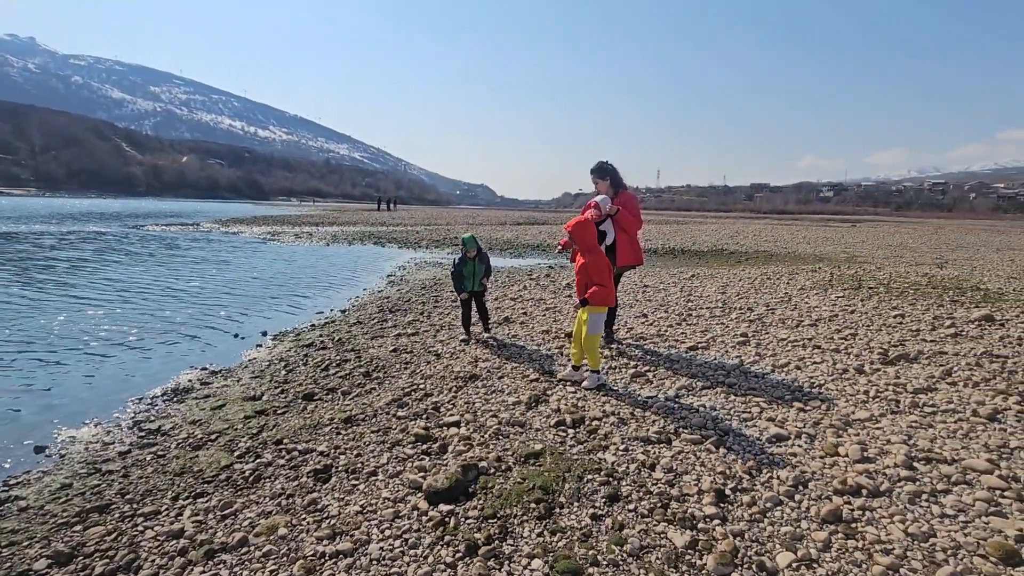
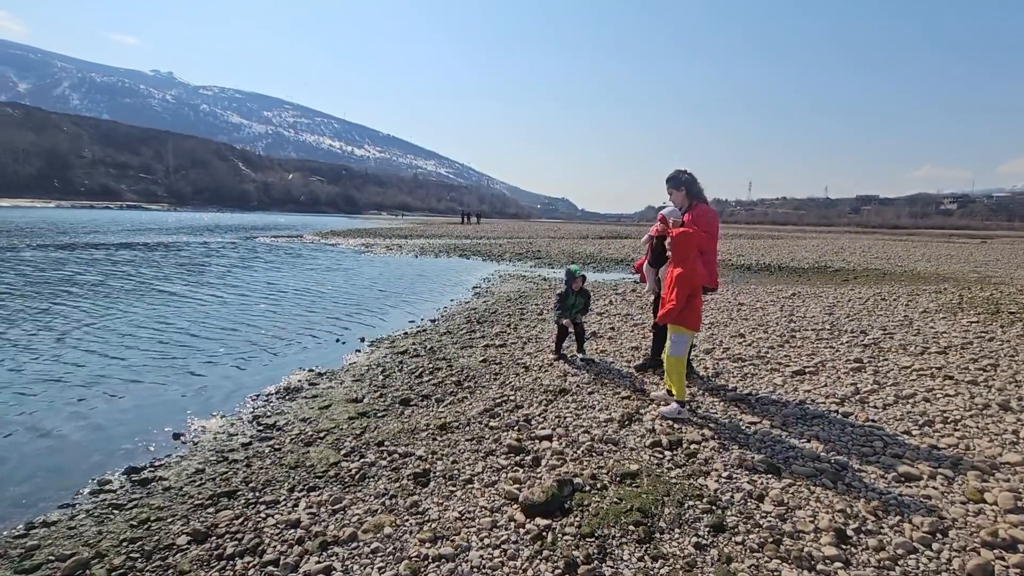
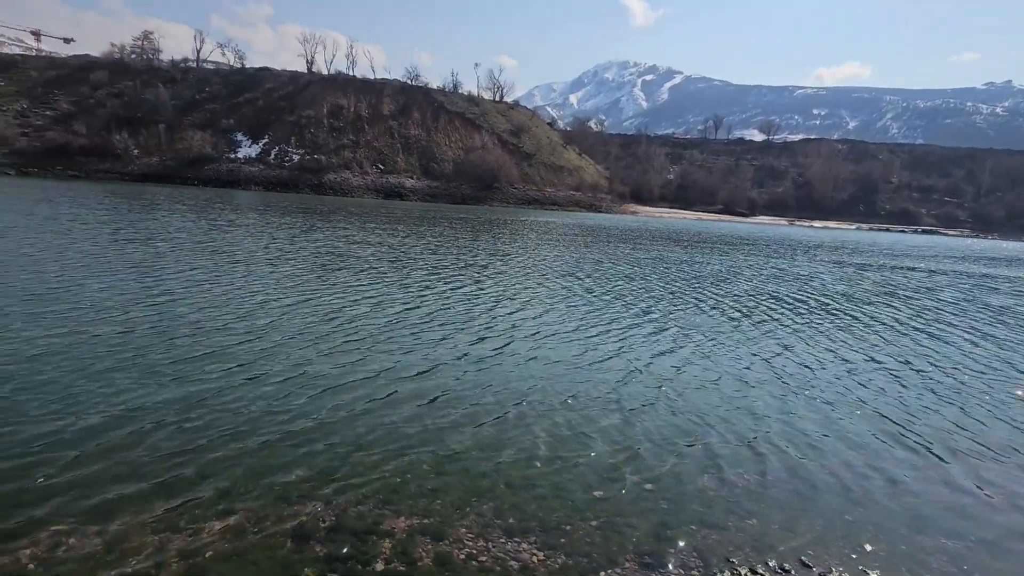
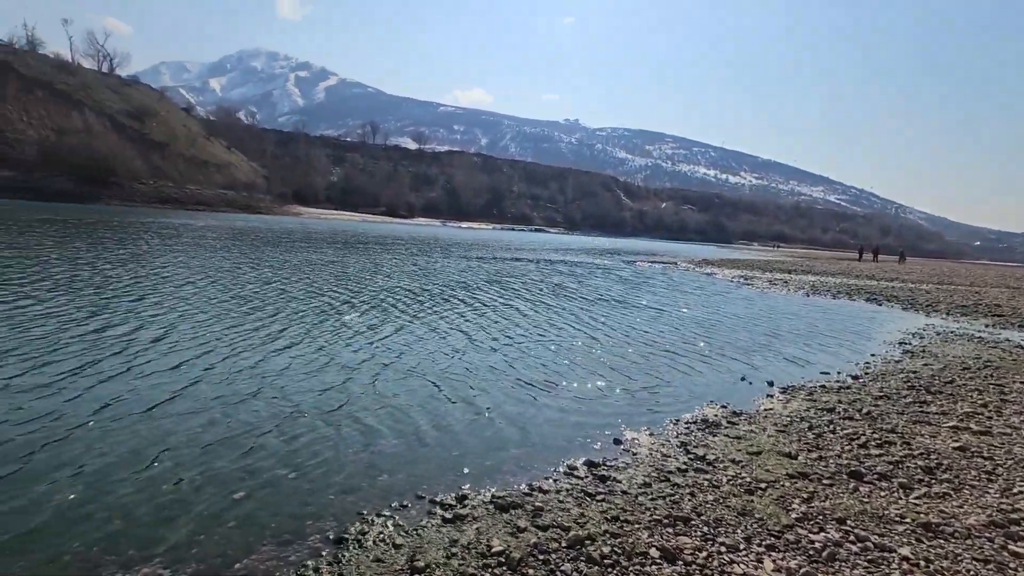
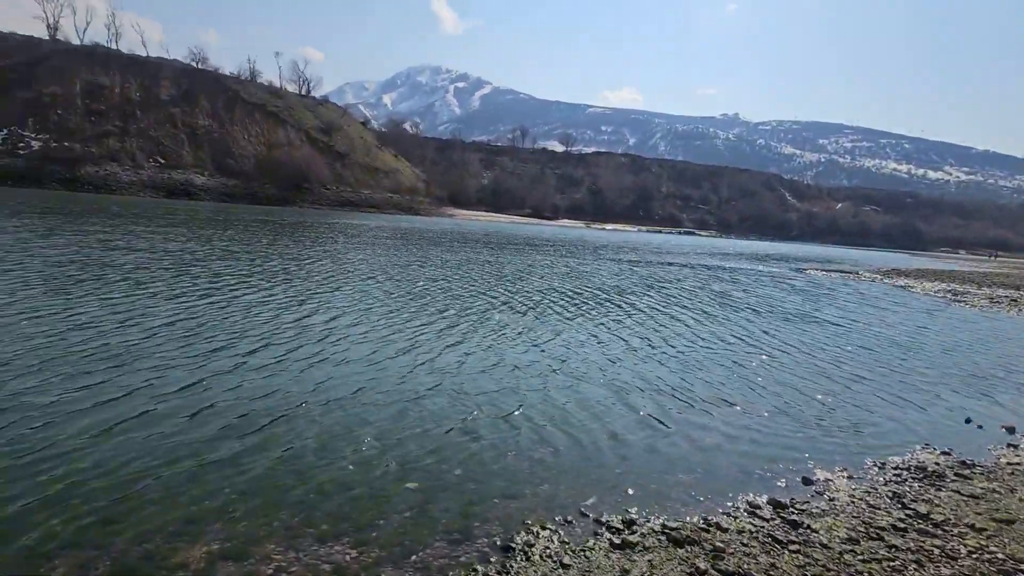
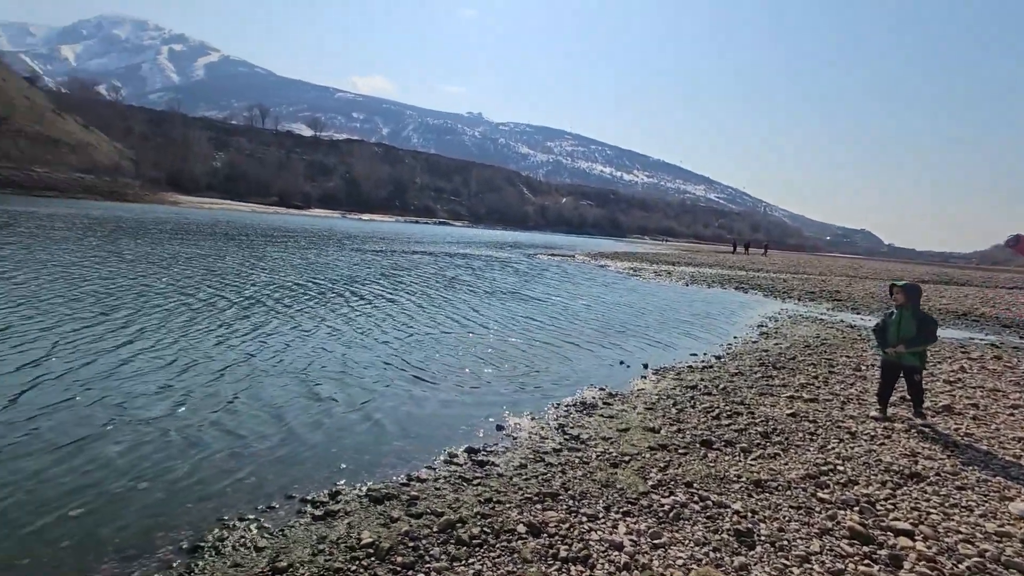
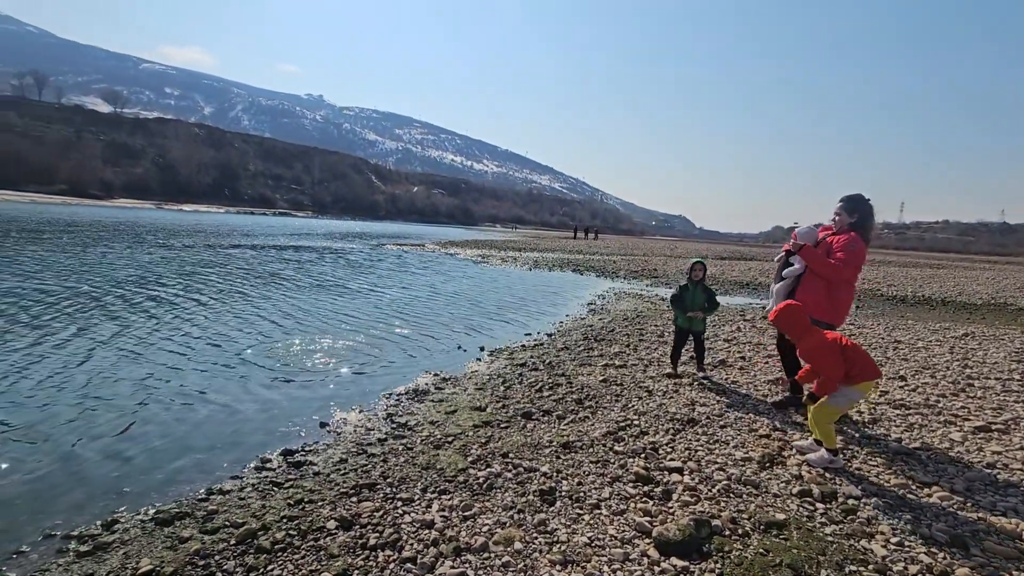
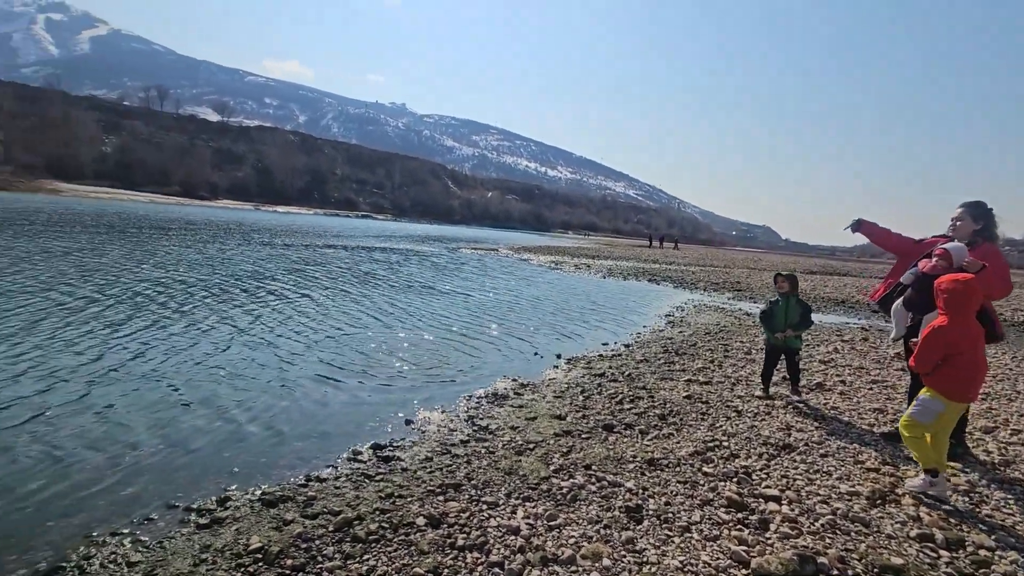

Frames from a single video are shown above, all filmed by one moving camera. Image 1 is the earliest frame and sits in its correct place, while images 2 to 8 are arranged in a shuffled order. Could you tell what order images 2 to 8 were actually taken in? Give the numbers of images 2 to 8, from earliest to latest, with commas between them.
2, 7, 8, 6, 4, 5, 3
